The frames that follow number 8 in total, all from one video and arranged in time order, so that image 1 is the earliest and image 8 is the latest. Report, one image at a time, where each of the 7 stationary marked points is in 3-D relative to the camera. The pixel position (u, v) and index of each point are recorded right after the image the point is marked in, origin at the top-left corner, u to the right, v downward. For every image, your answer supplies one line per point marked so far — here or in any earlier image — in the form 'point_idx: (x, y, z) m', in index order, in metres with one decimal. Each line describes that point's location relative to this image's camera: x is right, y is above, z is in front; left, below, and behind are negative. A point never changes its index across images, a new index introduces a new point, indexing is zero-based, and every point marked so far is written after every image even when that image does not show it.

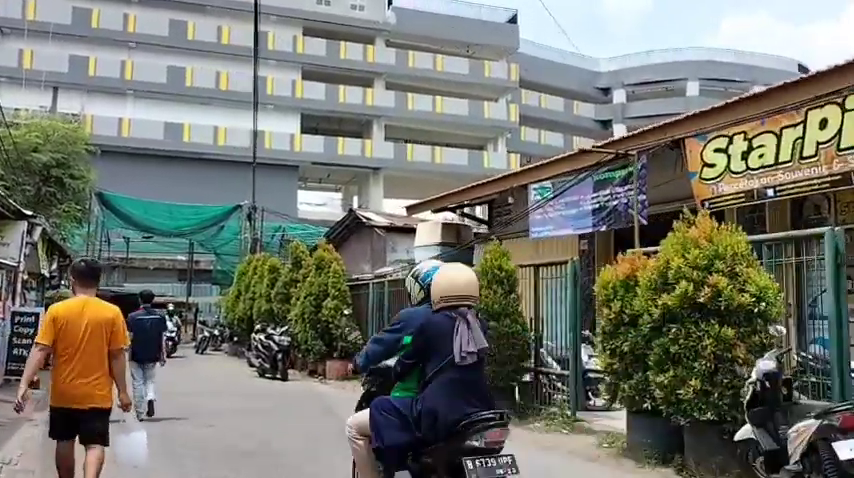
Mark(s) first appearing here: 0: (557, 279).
0: (+1.8, -0.5, +9.8) m
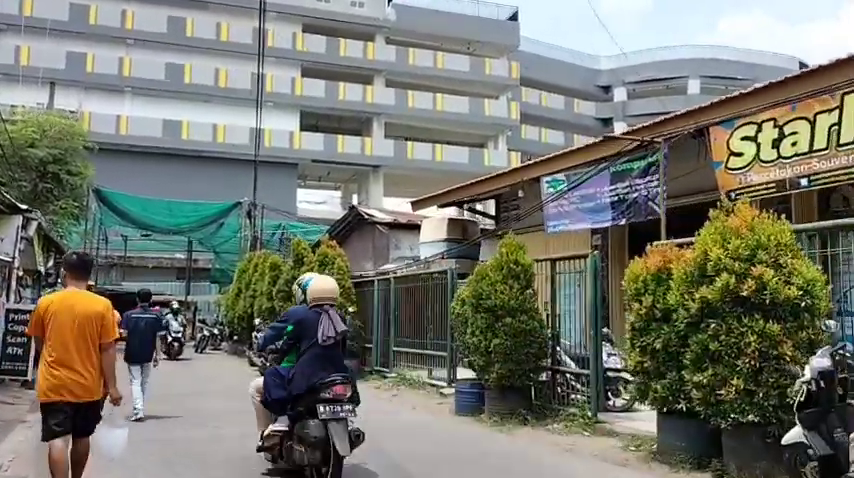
0: (+2.0, -0.4, +9.4) m
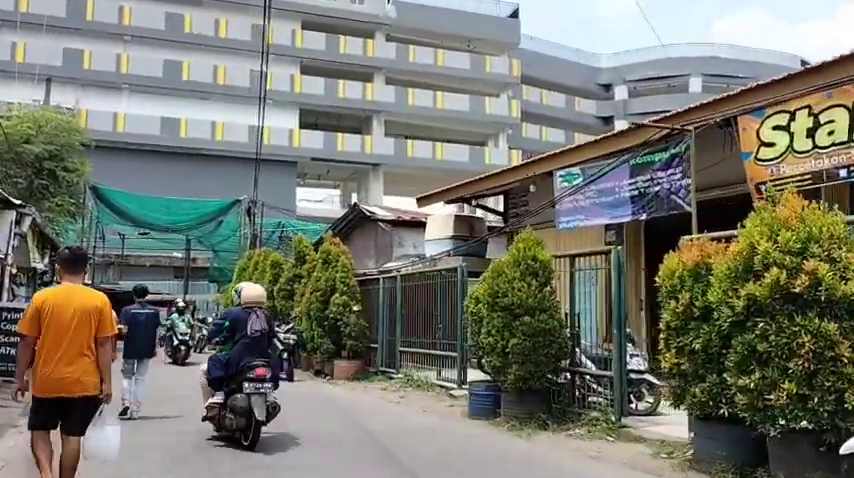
0: (+2.1, -0.4, +8.9) m
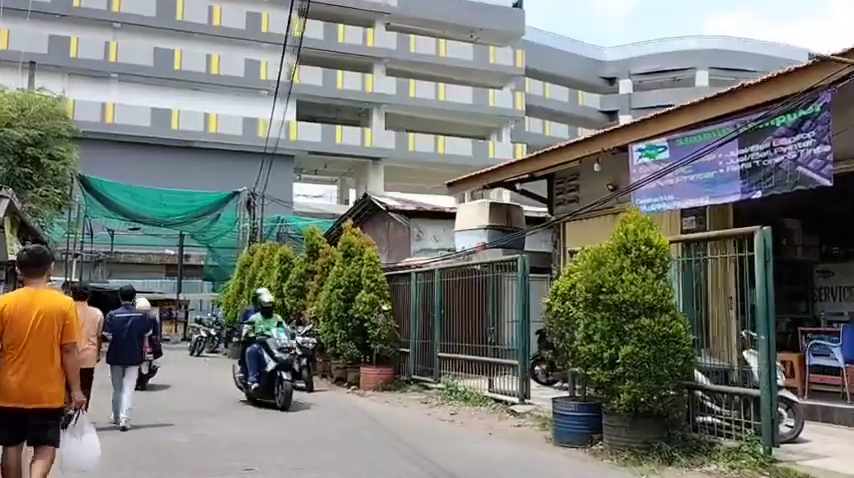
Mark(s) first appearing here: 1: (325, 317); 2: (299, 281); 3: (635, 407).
0: (+3.0, -0.2, +7.0) m
1: (-2.0, -1.5, +14.2) m
2: (-3.2, -1.1, +18.0) m
3: (+1.9, -1.6, +6.7) m
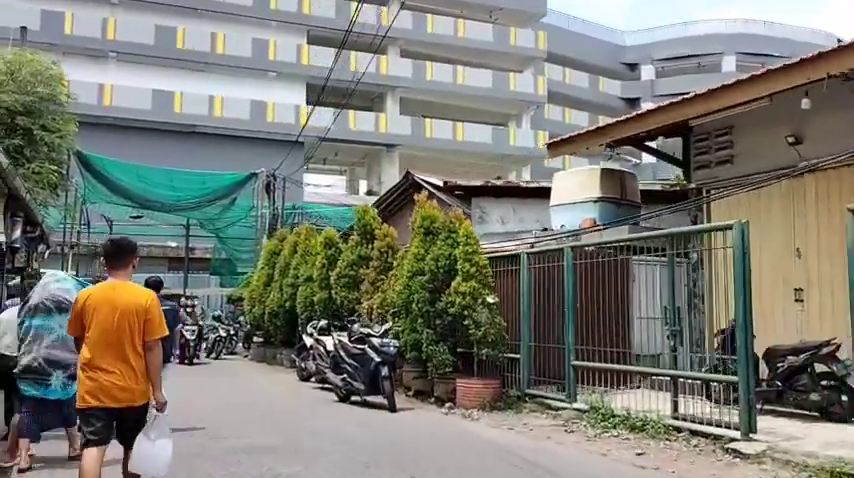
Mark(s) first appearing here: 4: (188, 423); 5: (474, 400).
0: (+4.7, +0.2, +3.8) m
1: (-0.3, -1.1, +11.0) m
2: (-1.6, -0.6, +14.8) m
3: (+3.7, -1.2, +3.6) m
4: (-3.3, -2.5, +9.9) m
5: (+0.6, -2.2, +10.0) m
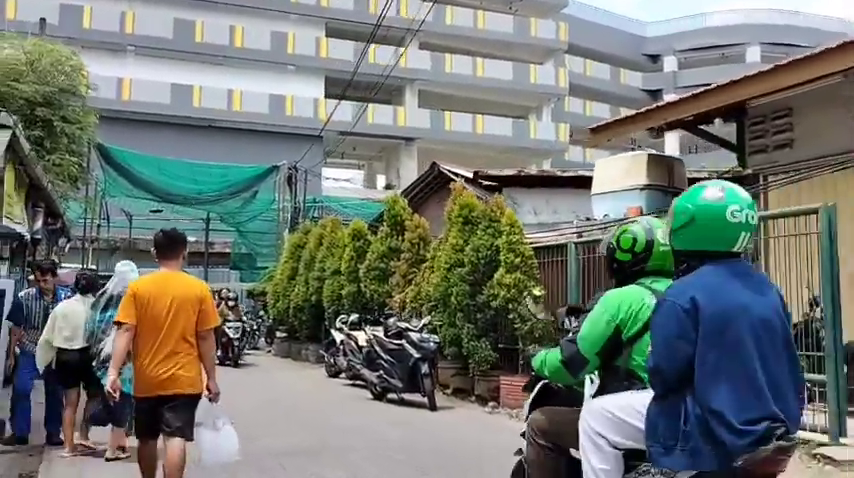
0: (+5.1, +0.3, +3.1) m
1: (+0.3, -1.0, +10.4) m
2: (-0.9, -0.5, +14.2) m
3: (+4.1, -1.0, +2.9) m
4: (-2.7, -2.3, +9.4) m
5: (+1.2, -2.1, +9.4) m
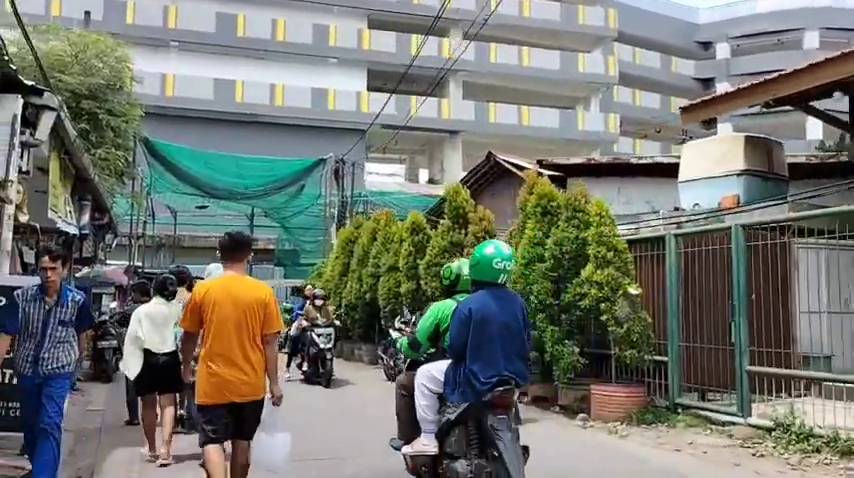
0: (+5.7, +0.4, +1.9) m
1: (+1.3, -0.9, +9.4) m
2: (+0.3, -0.3, +13.3) m
3: (+4.7, -1.0, +1.7) m
4: (-1.7, -2.3, +8.5) m
5: (+2.2, -2.0, +8.4) m
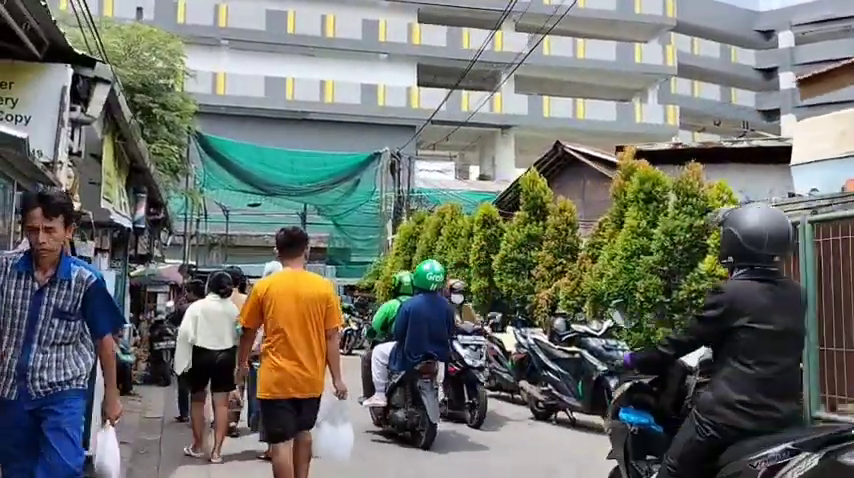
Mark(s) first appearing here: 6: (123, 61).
0: (+6.3, +0.6, +0.5) m
1: (+2.3, -0.7, +8.3) m
2: (+1.6, -0.2, +12.2) m
3: (+5.3, -0.8, +0.4) m
4: (-0.7, -2.2, +7.6) m
5: (+3.1, -1.9, +7.2) m
6: (-7.6, +4.5, +17.9) m
